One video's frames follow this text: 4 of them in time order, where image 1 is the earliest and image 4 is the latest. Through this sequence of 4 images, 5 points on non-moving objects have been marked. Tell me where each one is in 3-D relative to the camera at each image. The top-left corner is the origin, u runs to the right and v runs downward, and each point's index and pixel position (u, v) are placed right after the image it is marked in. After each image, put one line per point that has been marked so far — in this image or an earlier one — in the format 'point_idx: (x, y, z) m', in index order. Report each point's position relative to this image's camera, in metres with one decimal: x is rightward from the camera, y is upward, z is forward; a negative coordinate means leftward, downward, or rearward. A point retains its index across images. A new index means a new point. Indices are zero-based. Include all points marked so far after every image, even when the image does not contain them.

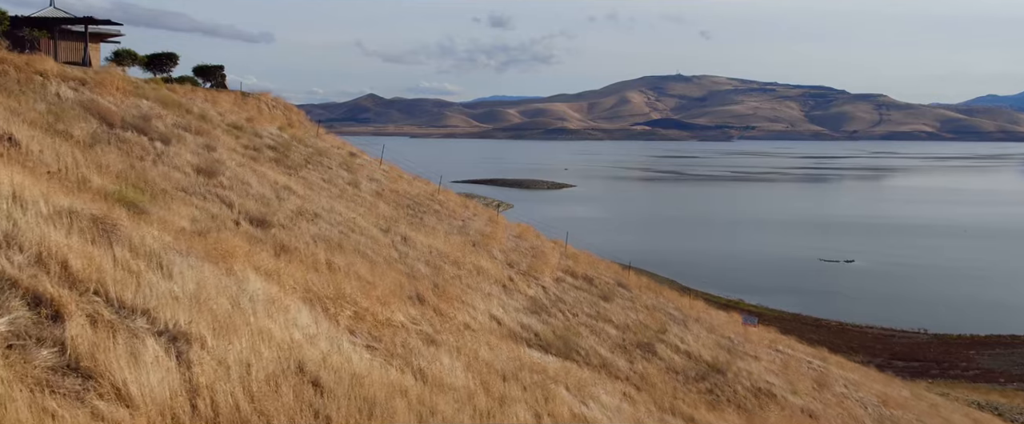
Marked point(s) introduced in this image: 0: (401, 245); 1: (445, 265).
0: (-2.4, -0.7, +19.1) m
1: (-1.4, -1.1, +18.7) m
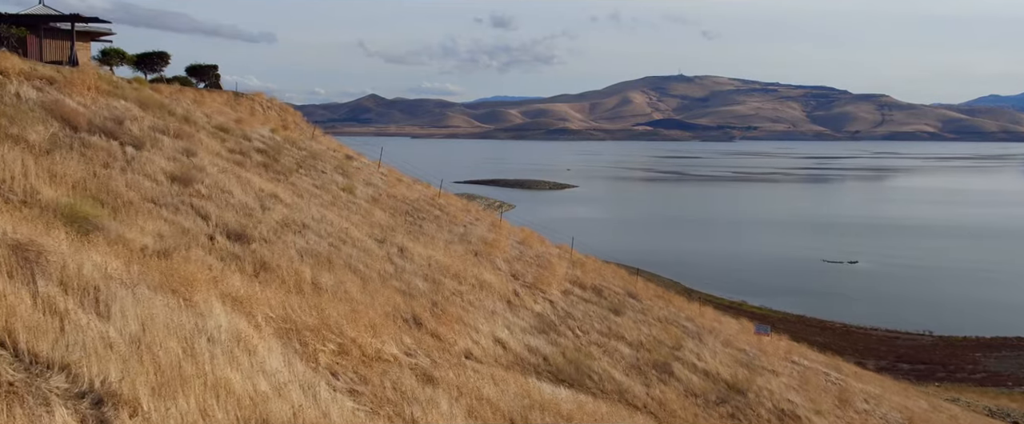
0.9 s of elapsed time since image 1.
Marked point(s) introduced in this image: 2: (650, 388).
0: (-2.3, -0.9, +17.7) m
1: (-1.3, -1.3, +17.3) m
2: (+2.4, -3.1, +15.6) m
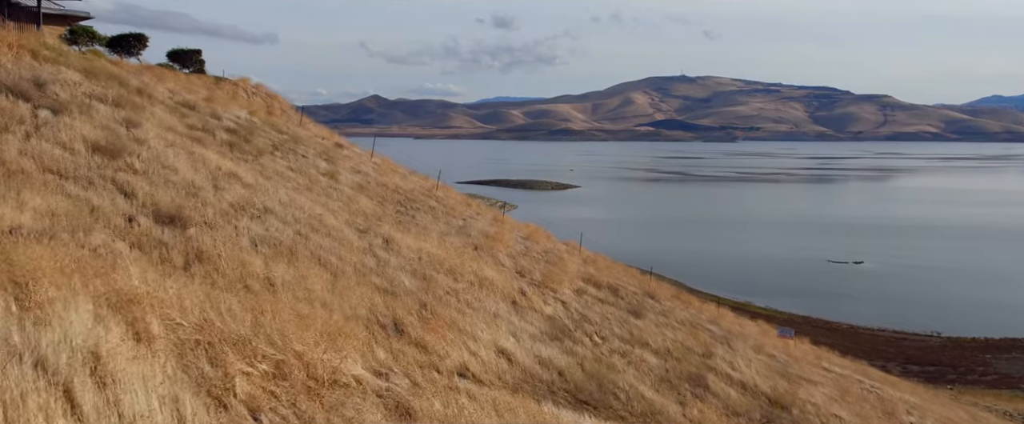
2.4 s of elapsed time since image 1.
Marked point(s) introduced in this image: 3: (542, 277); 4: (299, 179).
0: (-2.2, -0.6, +15.0) m
1: (-1.2, -1.0, +14.6) m
2: (+2.5, -2.8, +12.9) m
3: (+0.6, -1.4, +18.5) m
4: (-4.2, +0.7, +17.7) m
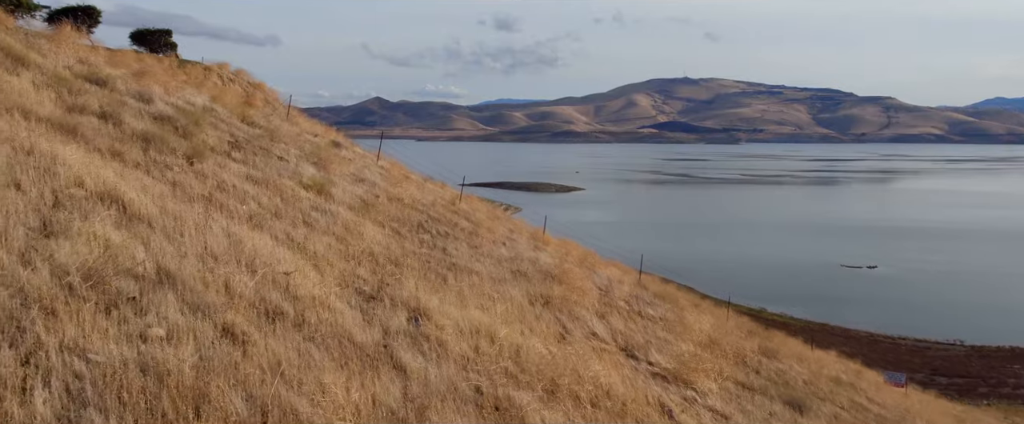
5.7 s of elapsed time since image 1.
0: (-1.0, -1.1, +8.0) m
1: (0.0, -1.5, +7.6) m
2: (+3.8, -3.3, +5.9) m
3: (+1.9, -1.8, +11.5) m
4: (-3.0, +0.2, +10.8) m
